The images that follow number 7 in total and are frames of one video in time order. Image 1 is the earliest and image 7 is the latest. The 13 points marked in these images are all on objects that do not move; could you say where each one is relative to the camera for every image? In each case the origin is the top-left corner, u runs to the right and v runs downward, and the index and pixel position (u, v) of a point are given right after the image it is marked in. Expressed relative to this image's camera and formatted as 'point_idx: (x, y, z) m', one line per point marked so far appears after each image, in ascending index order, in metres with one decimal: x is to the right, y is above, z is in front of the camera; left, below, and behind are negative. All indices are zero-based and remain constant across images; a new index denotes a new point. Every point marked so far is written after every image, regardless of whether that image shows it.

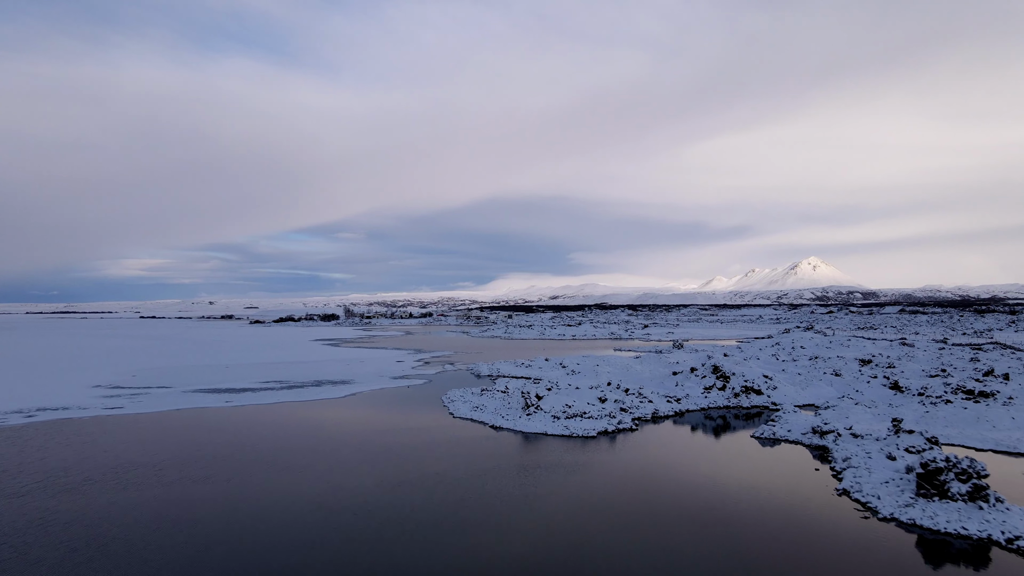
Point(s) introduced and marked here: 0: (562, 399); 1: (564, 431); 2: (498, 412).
0: (+2.1, -4.5, +19.8) m
1: (+1.9, -5.1, +17.4) m
2: (-0.6, -5.1, +19.9) m
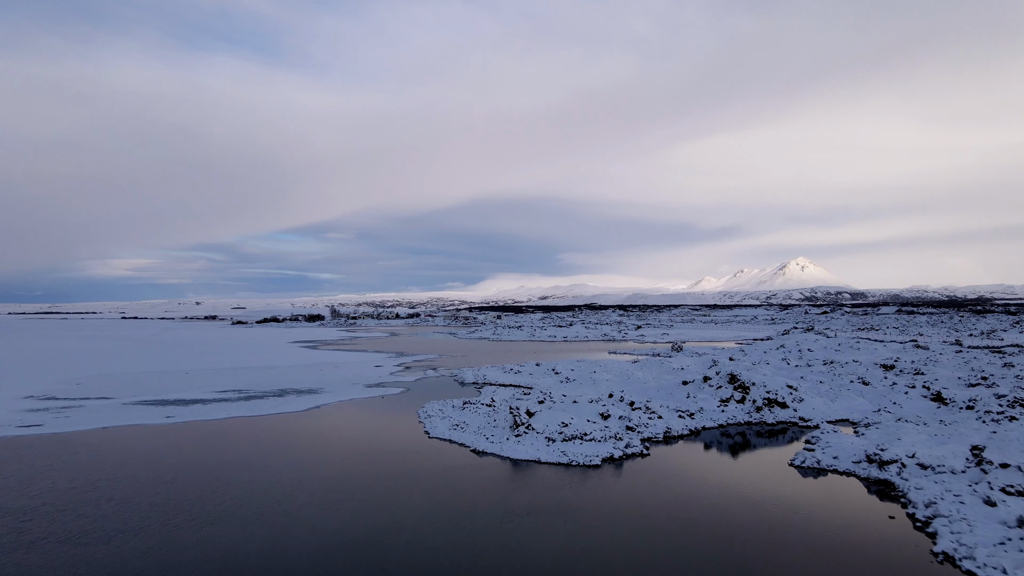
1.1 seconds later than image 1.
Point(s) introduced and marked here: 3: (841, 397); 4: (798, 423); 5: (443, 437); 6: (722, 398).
0: (+1.6, -4.4, +16.7) m
1: (+1.5, -5.0, +14.4) m
2: (-1.0, -5.0, +16.9) m
3: (+13.1, -4.3, +19.3) m
4: (+10.3, -4.9, +17.5) m
5: (-2.5, -5.3, +17.3) m
6: (+8.1, -4.2, +18.8) m
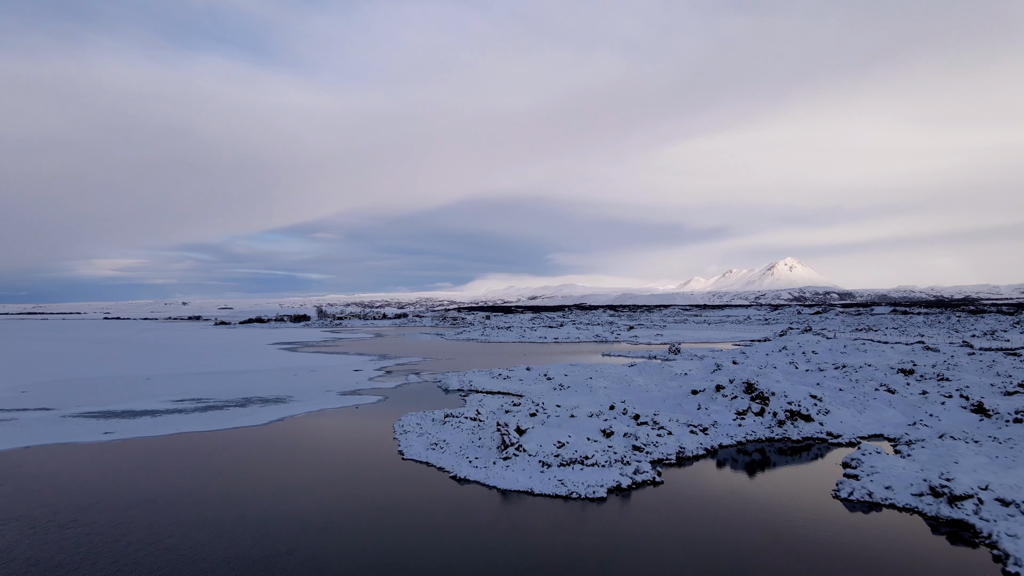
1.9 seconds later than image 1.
0: (+1.2, -4.3, +14.4) m
1: (+1.1, -4.9, +12.0) m
2: (-1.4, -4.9, +14.5) m
3: (+12.7, -4.2, +17.2) m
4: (+9.9, -4.8, +15.4) m
5: (-2.8, -5.2, +14.9) m
6: (+7.7, -4.1, +16.6) m
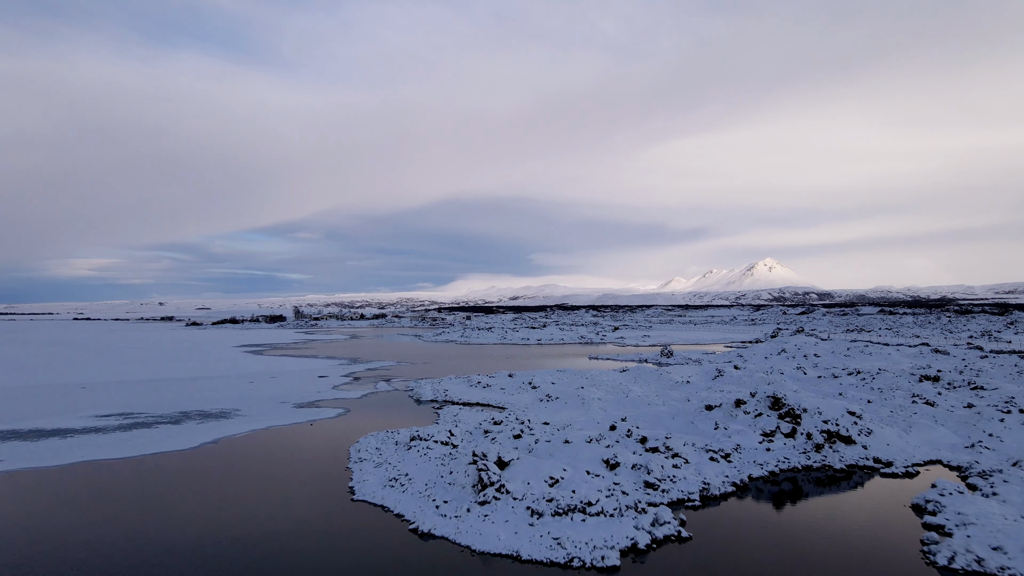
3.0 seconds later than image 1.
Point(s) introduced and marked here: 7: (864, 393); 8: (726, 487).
0: (+0.8, -4.2, +11.3) m
1: (+0.8, -4.8, +9.0) m
2: (-1.9, -4.8, +11.3) m
3: (+12.1, -4.1, +14.6) m
4: (+9.4, -4.7, +12.7) m
5: (-3.3, -5.1, +11.7) m
6: (+7.2, -4.0, +13.8) m
7: (+13.7, -4.1, +19.0) m
8: (+5.1, -4.8, +11.6) m
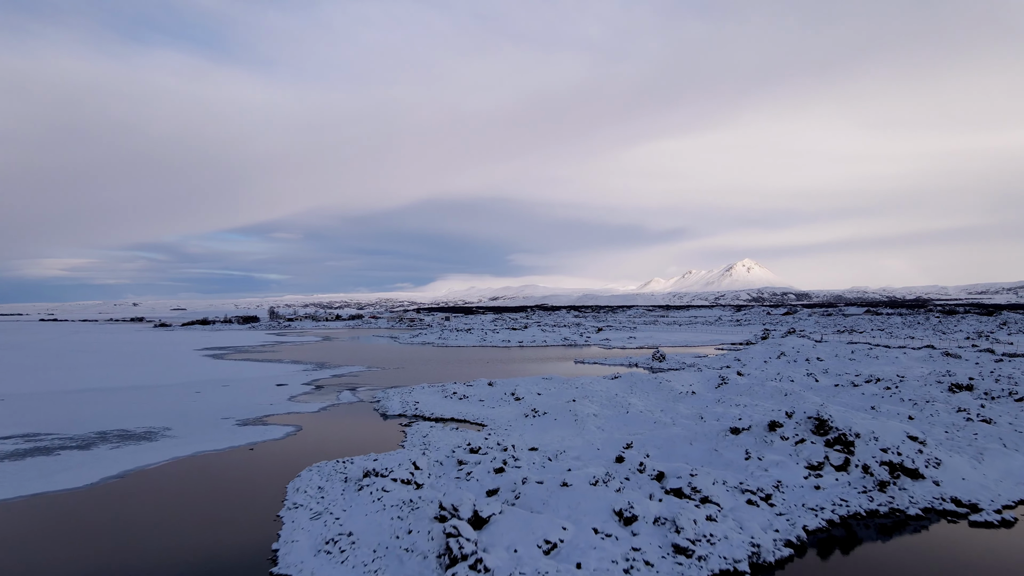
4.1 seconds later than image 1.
0: (+0.4, -4.1, +8.3) m
1: (+0.5, -4.7, +5.9) m
2: (-2.2, -4.7, +8.1) m
3: (+11.6, -4.0, +12.0) m
4: (+9.0, -4.5, +9.9) m
5: (-3.7, -5.0, +8.4) m
6: (+6.7, -3.9, +11.0) m
7: (+13.1, -4.0, +16.4) m
8: (+4.8, -4.7, +8.7) m
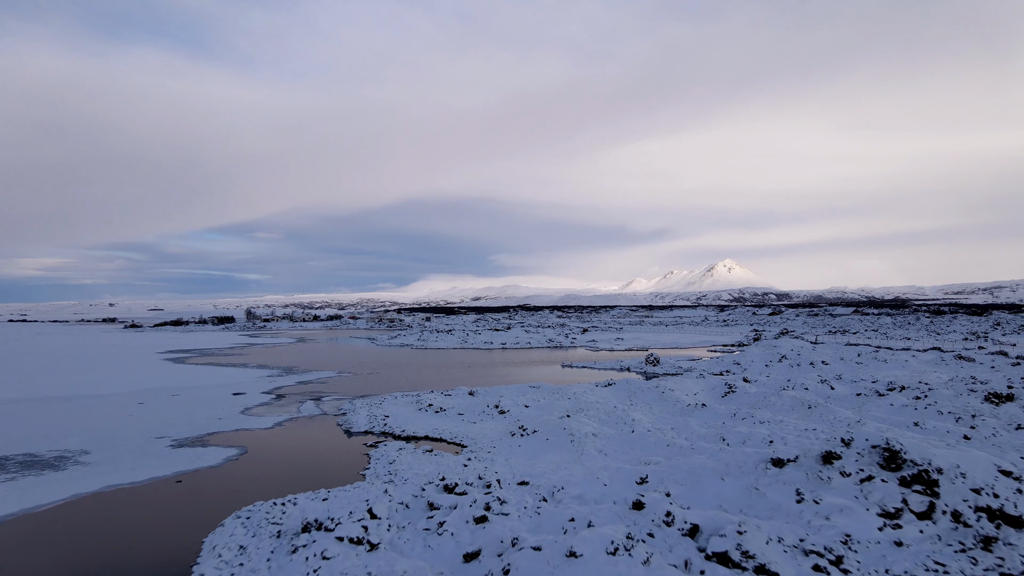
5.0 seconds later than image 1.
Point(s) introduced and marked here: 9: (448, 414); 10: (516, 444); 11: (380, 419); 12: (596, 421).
0: (+0.3, -3.9, +5.6) m
1: (+0.5, -4.6, +3.2) m
2: (-2.3, -4.5, +5.3) m
3: (+11.3, -3.9, +9.7) m
4: (+8.8, -4.5, +7.5) m
5: (-3.8, -4.9, +5.6) m
6: (+6.5, -3.8, +8.5) m
7: (+12.6, -3.9, +14.2) m
8: (+4.6, -4.6, +6.2) m
9: (-2.6, -5.1, +19.9) m
10: (+0.1, -4.7, +15.2) m
11: (-5.3, -5.4, +19.8) m
12: (+2.7, -4.3, +15.9) m
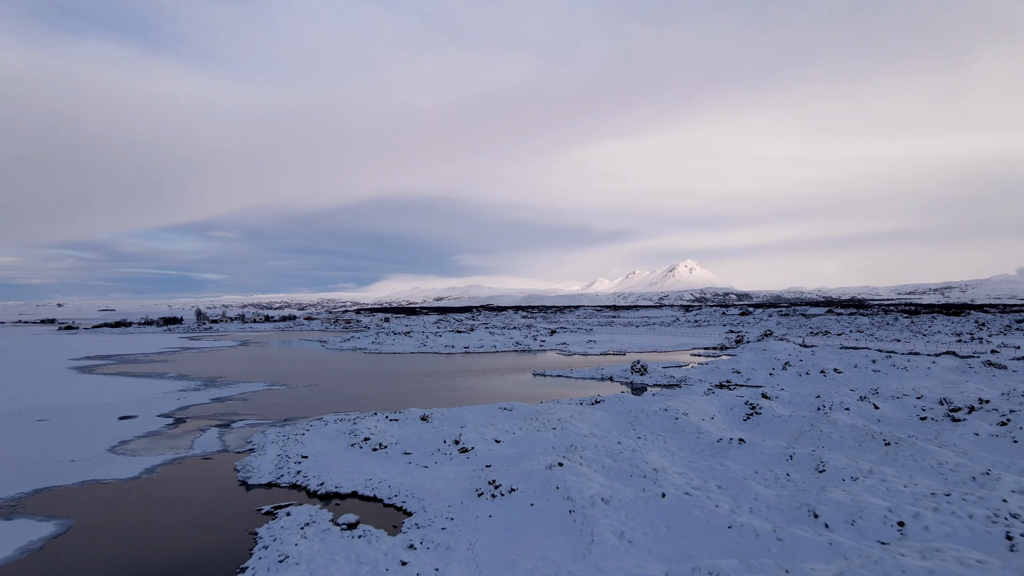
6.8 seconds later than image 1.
0: (+0.3, -3.7, +0.5) m
1: (+0.7, -4.3, -1.9) m
2: (-2.3, -4.3, +0.1) m
3: (+11.0, -3.7, +5.5) m
4: (+8.7, -4.3, +3.1) m
5: (-3.8, -4.6, +0.2) m
6: (+6.3, -3.6, +3.9) m
7: (+12.0, -3.7, +10.0) m
8: (+4.6, -4.3, +1.5) m
9: (-3.6, -4.9, +14.5) m
10: (-0.6, -4.5, +10.1) m
11: (-6.4, -5.1, +14.3) m
12: (+2.0, -4.1, +11.0) m
